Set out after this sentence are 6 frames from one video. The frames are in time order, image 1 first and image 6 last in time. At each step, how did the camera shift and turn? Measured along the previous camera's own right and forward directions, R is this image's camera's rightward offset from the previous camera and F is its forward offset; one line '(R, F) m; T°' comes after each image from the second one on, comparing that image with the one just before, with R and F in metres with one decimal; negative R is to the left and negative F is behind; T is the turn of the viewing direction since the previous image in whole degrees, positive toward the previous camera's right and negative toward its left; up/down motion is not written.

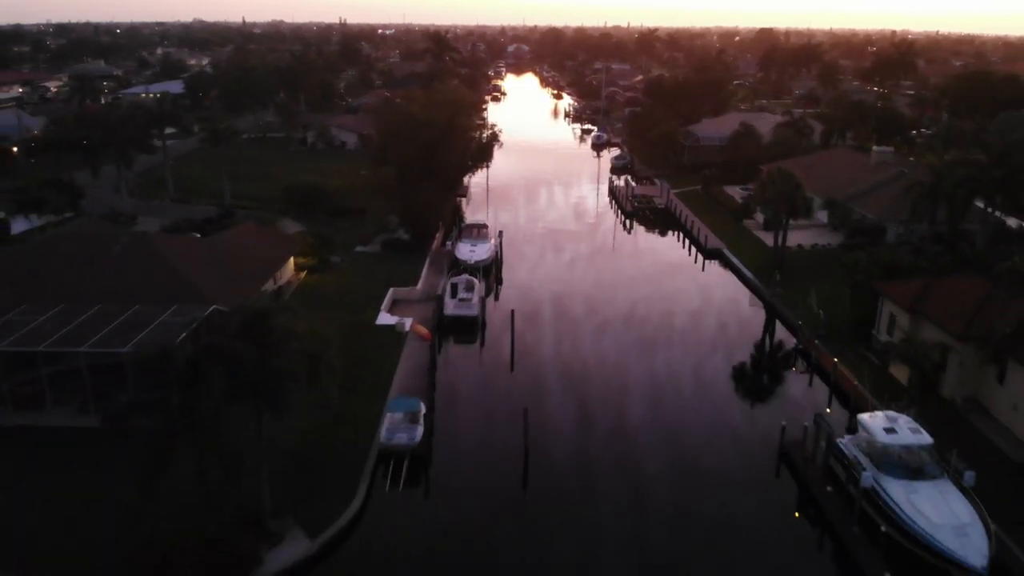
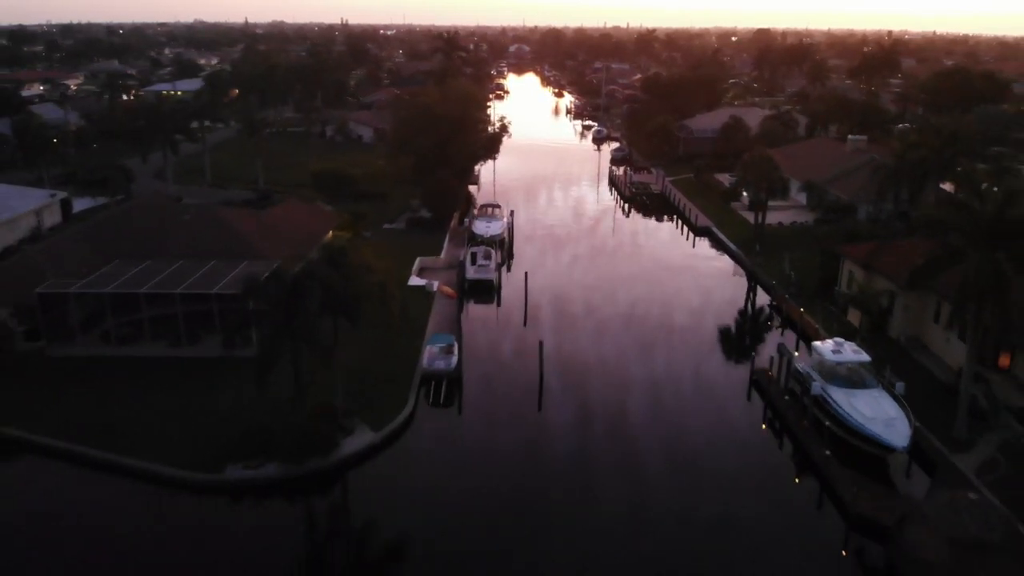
(-0.6, -4.0) m; 0°
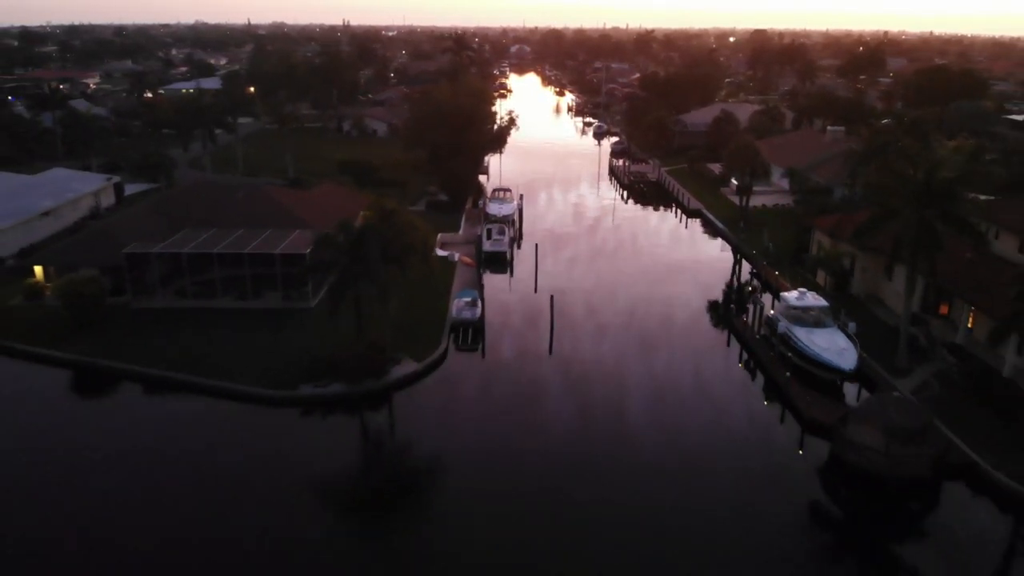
(-0.6, -4.1) m; 0°
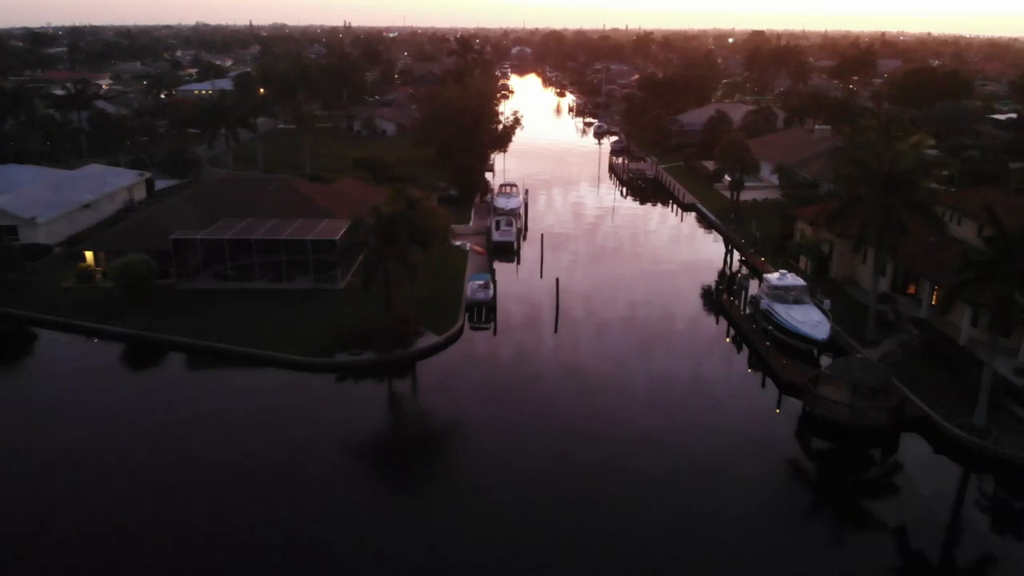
(-0.4, -2.8) m; 0°
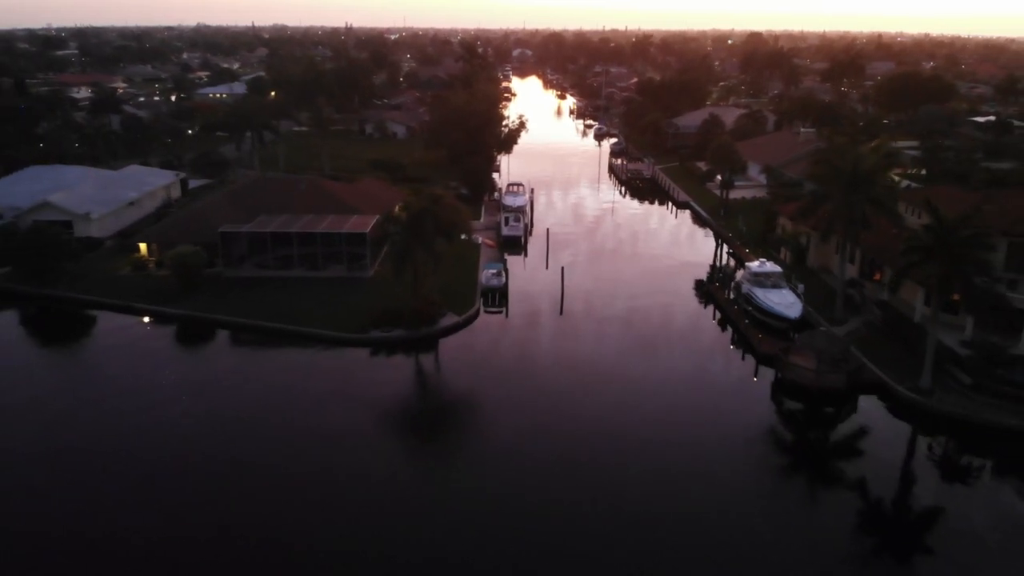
(-0.5, -3.6) m; 0°
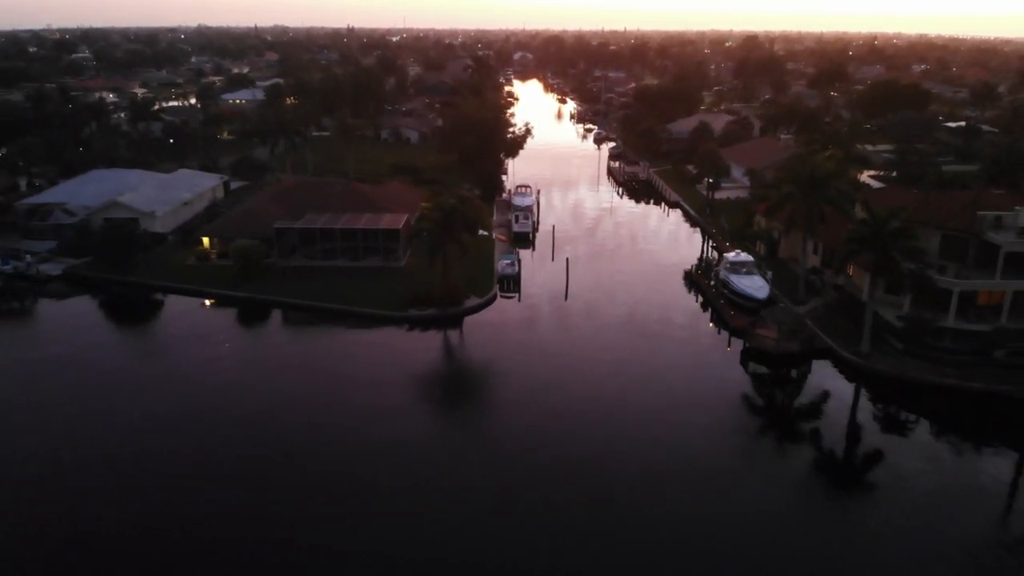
(-0.7, -5.6) m; 0°
